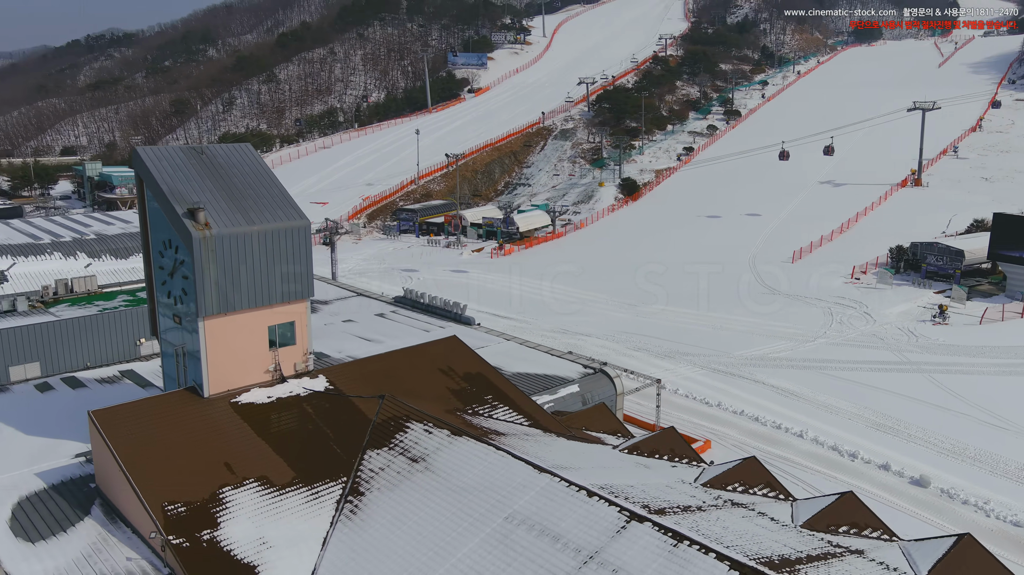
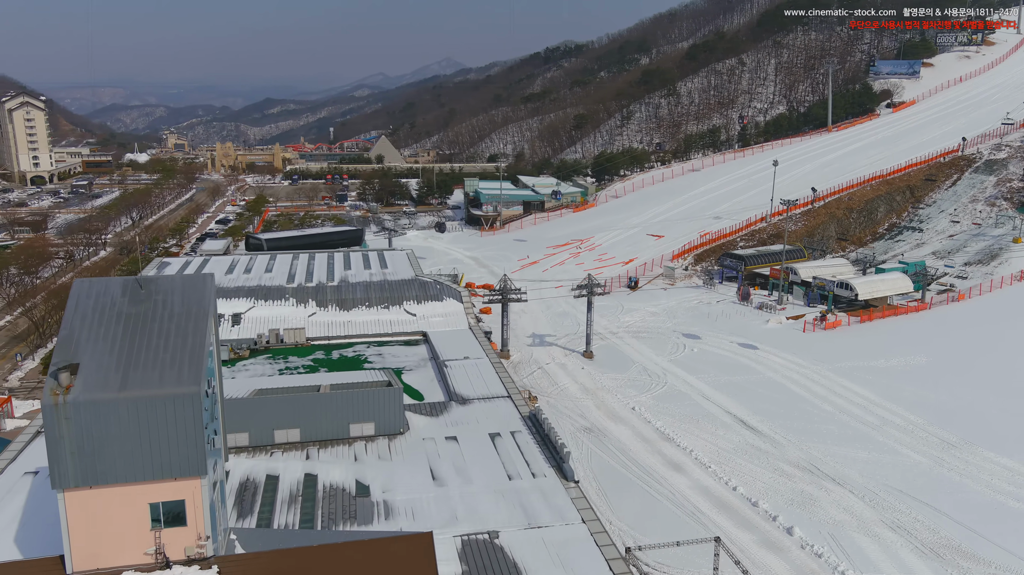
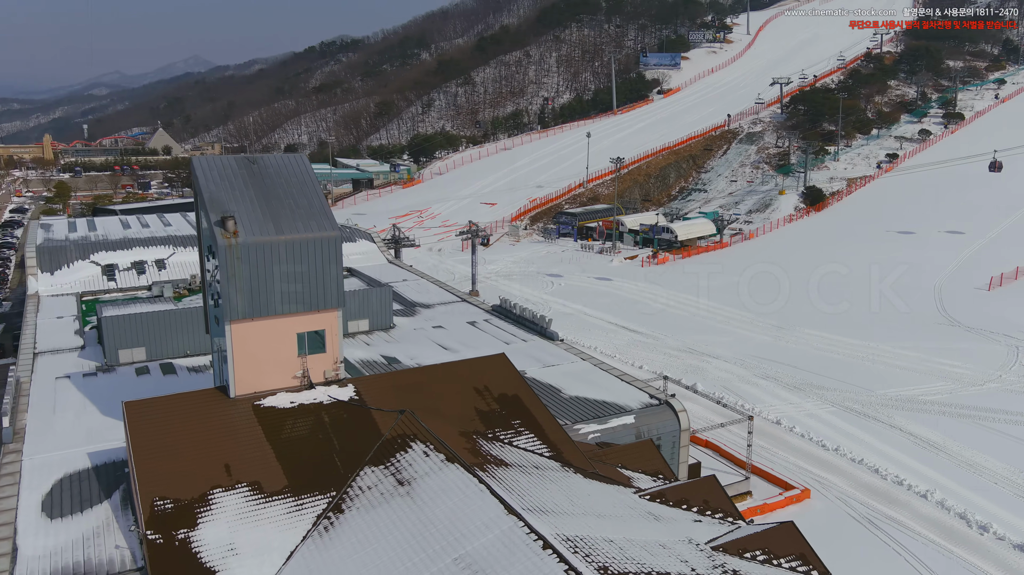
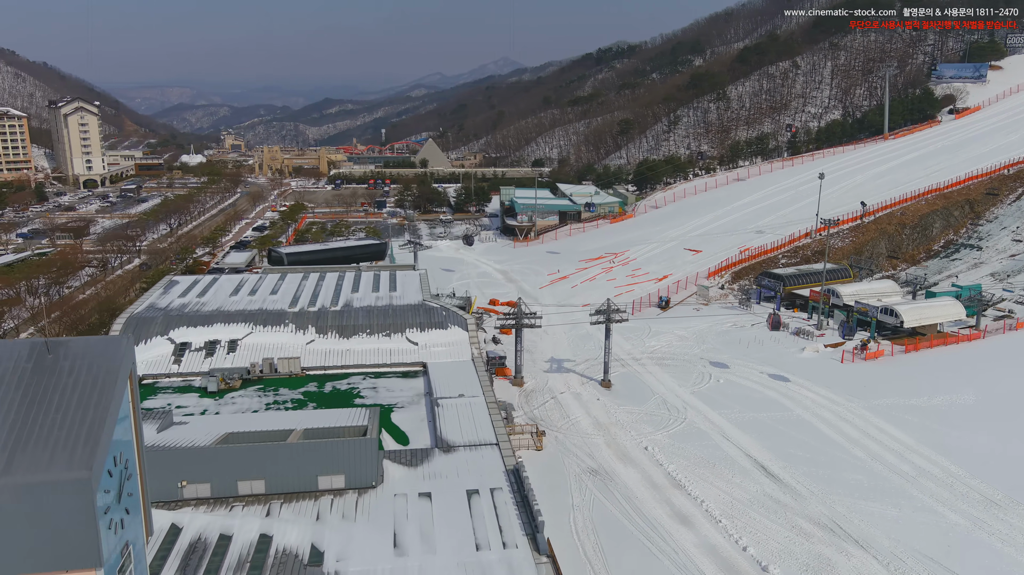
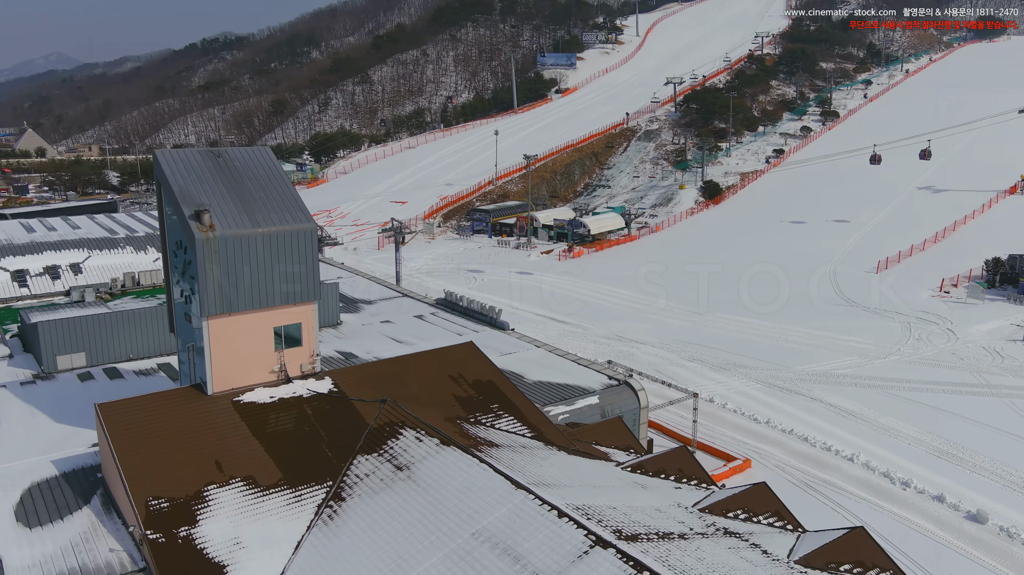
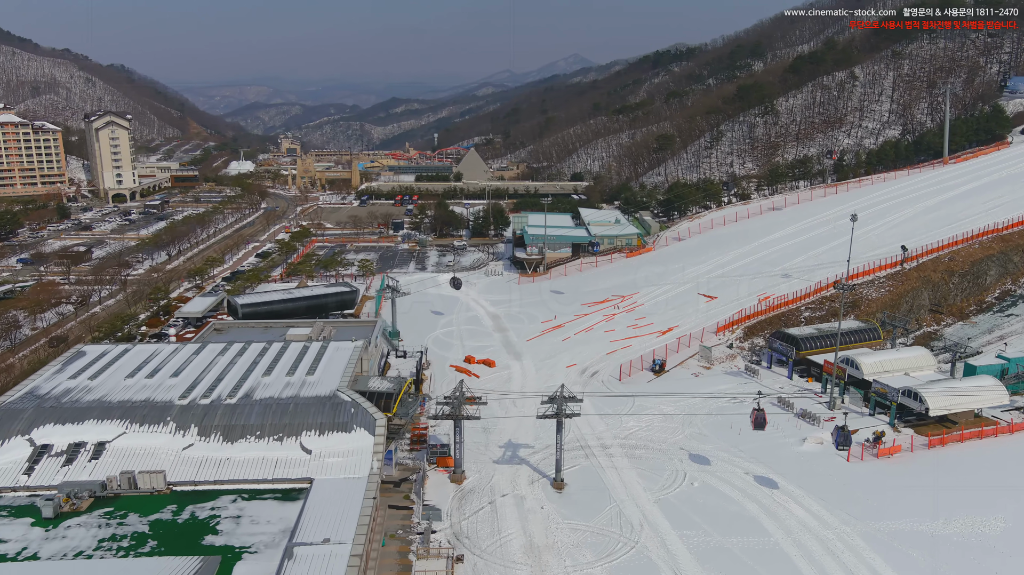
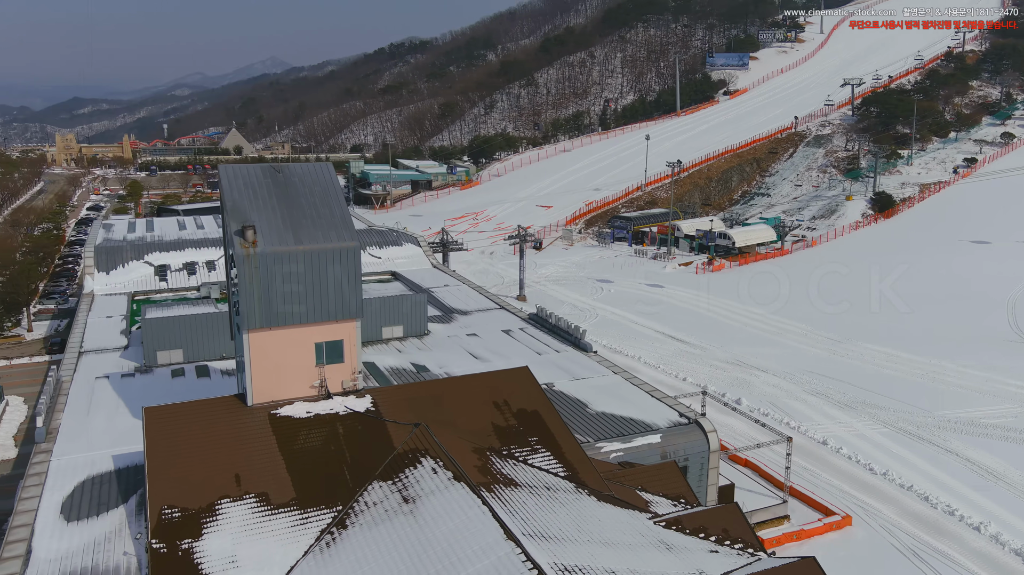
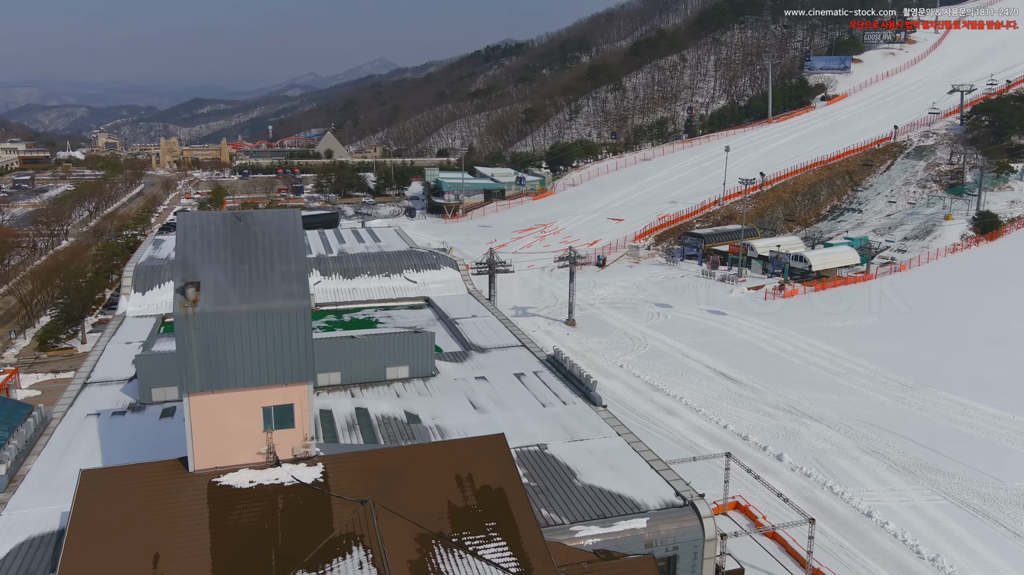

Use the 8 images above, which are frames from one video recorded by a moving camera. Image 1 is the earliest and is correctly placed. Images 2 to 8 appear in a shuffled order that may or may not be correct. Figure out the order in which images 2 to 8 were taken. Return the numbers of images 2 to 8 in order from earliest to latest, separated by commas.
5, 3, 7, 8, 2, 4, 6
